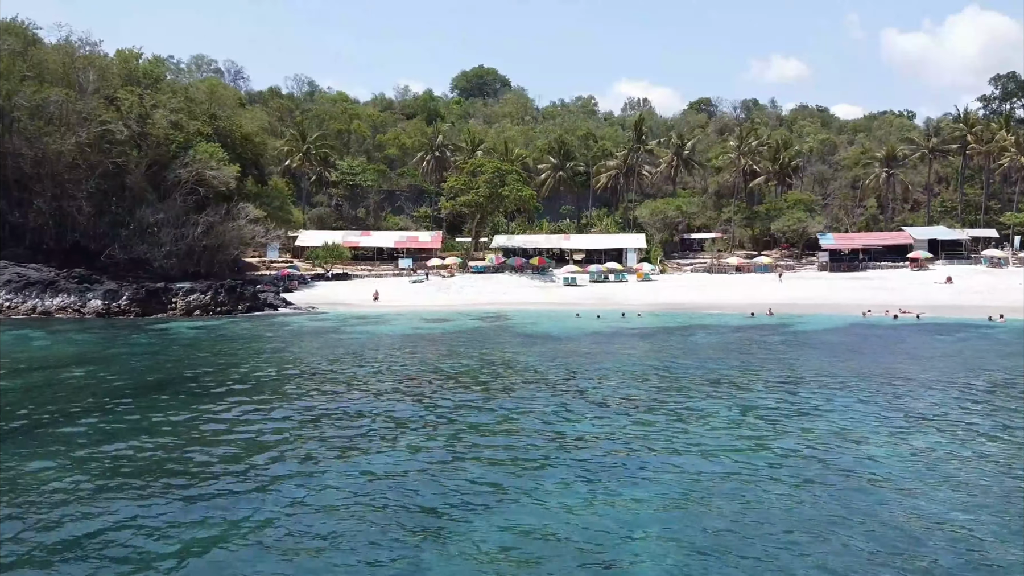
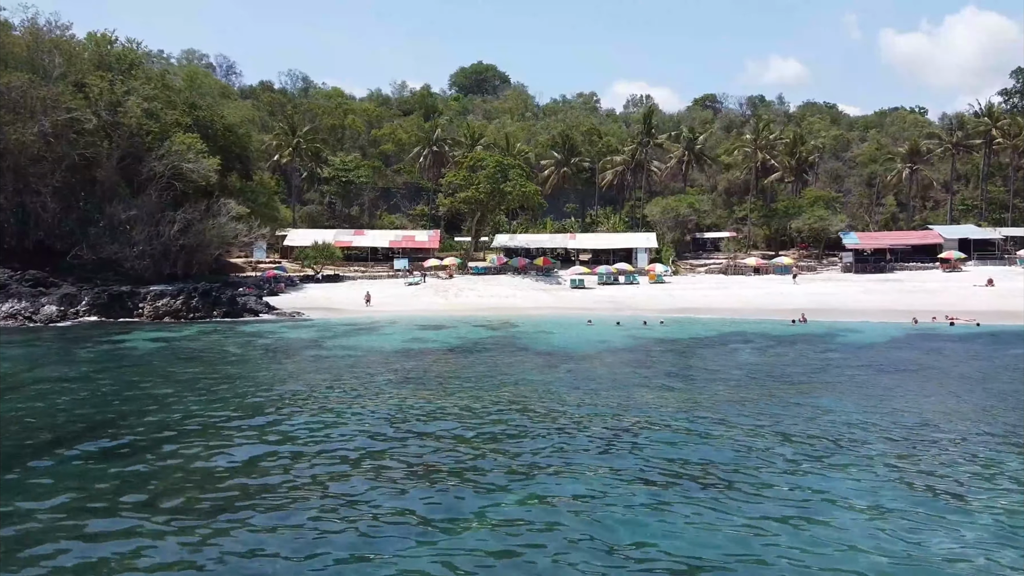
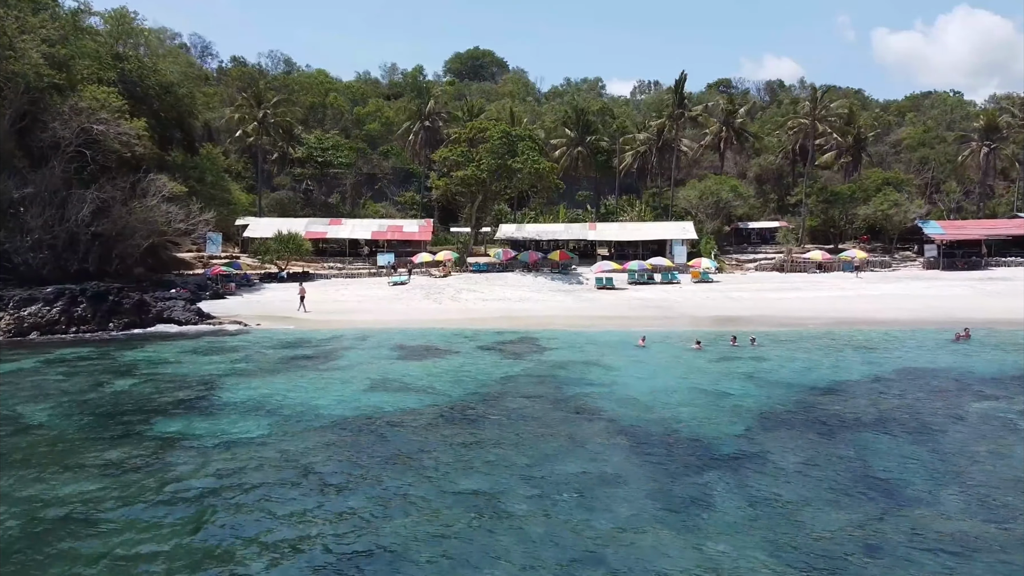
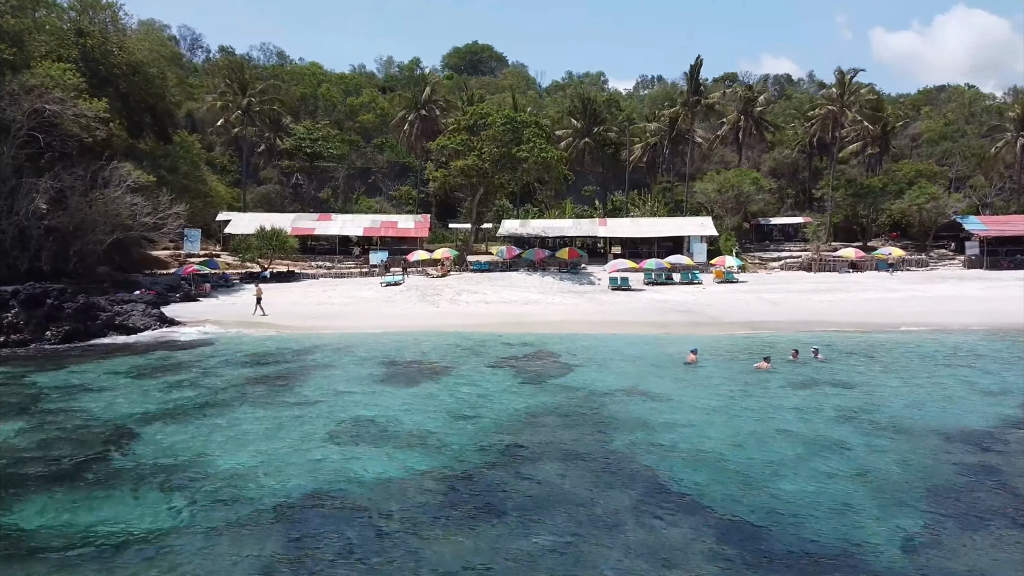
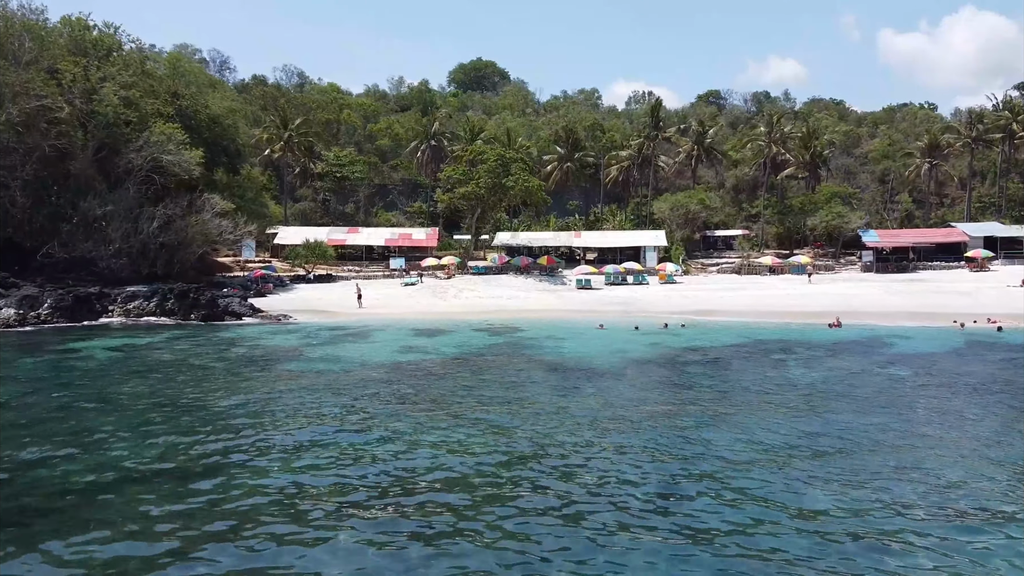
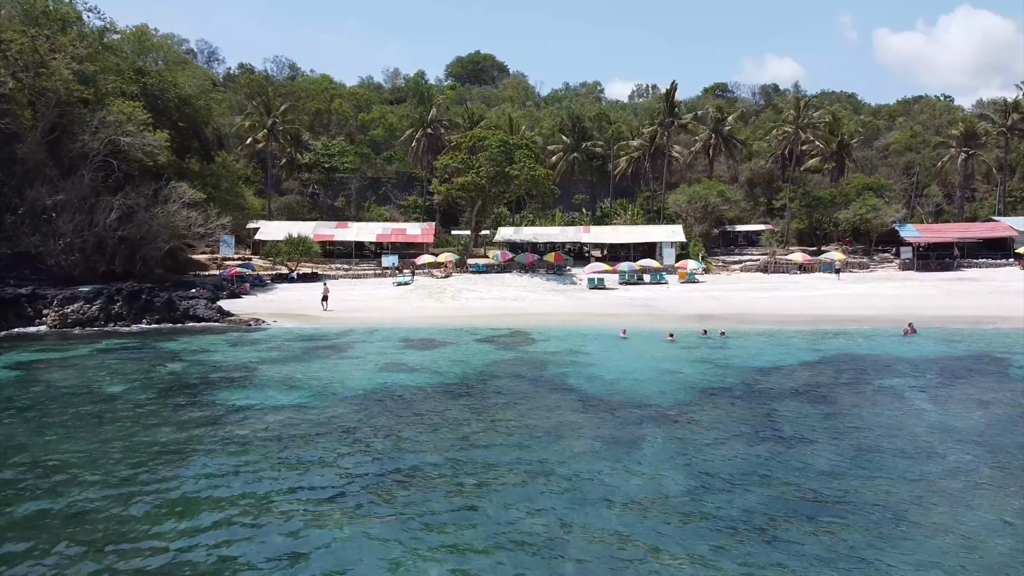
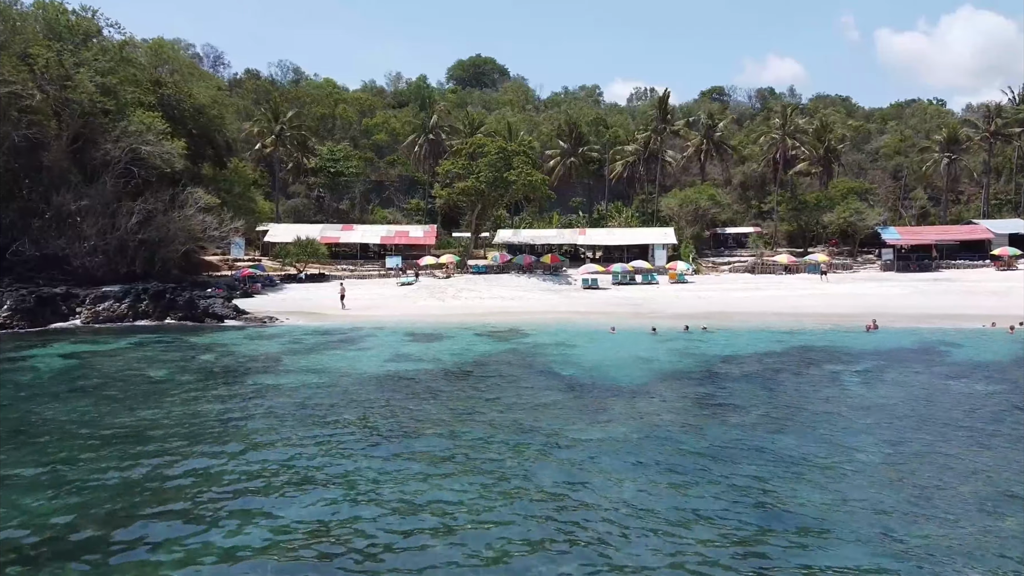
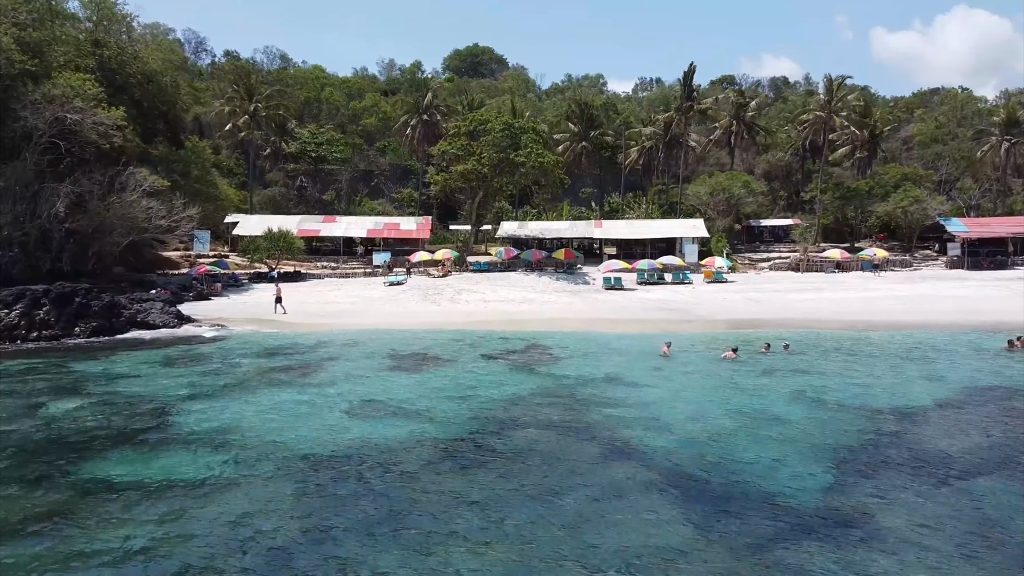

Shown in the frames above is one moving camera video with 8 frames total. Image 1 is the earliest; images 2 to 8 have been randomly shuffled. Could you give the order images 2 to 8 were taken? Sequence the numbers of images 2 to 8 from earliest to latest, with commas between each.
2, 5, 7, 6, 3, 8, 4
